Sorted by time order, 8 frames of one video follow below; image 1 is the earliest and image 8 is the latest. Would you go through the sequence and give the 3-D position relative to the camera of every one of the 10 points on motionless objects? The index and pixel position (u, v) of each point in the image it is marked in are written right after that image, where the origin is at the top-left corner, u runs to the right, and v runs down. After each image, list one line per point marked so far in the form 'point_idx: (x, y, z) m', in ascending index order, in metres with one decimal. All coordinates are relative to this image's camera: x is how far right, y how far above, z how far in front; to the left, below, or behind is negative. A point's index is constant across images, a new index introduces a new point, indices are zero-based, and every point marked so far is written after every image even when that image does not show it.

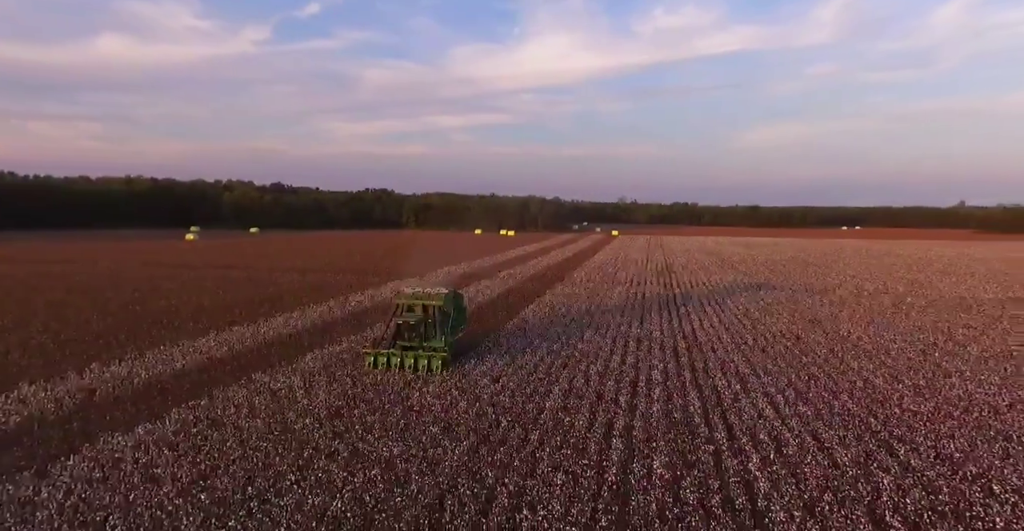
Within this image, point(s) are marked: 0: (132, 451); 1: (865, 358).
0: (-5.5, -2.7, +8.0) m
1: (+11.2, -3.0, +17.0) m
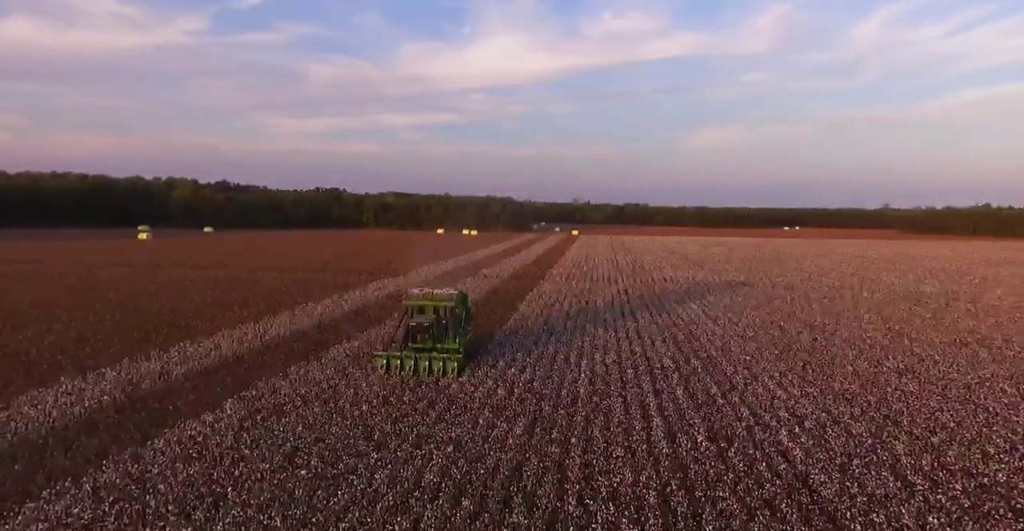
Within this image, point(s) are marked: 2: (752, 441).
0: (-4.5, -2.6, +8.3) m
1: (+11.5, -2.8, +18.5) m
2: (+4.0, -2.9, +9.2) m
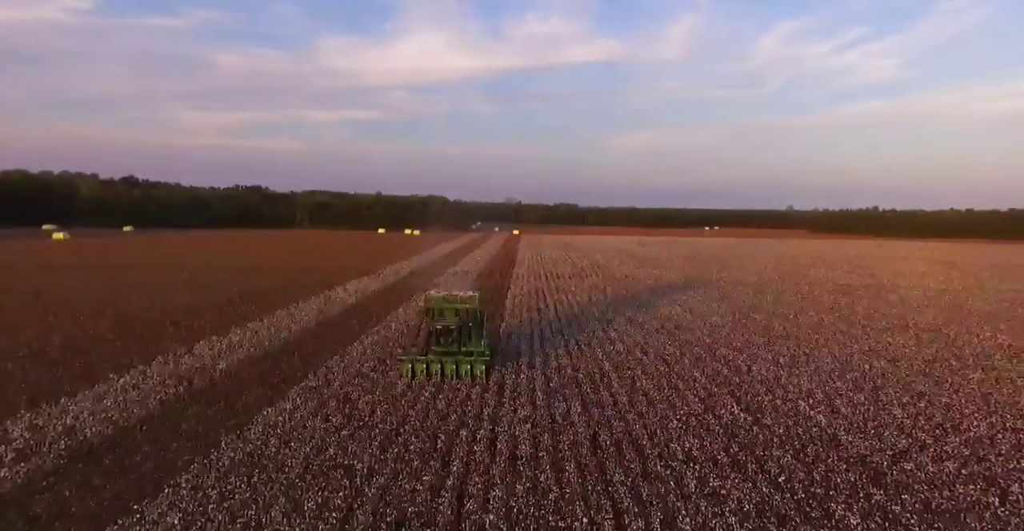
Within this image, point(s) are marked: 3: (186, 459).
0: (-3.3, -2.4, +8.7) m
1: (+11.5, -2.6, +20.5) m
2: (+5.1, -2.8, +10.5) m
3: (-4.2, -2.5, +7.1) m
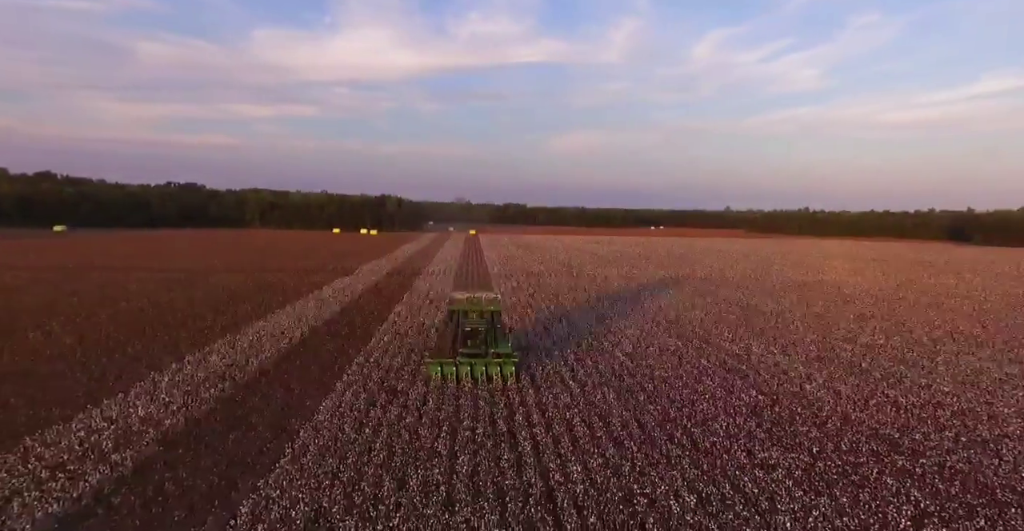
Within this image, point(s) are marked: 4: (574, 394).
0: (-2.5, -2.4, +9.1) m
1: (+11.5, -2.5, +22.0) m
2: (+5.8, -2.7, +11.6) m
3: (-3.2, -2.5, +7.4) m
4: (+1.2, -2.5, +10.9) m
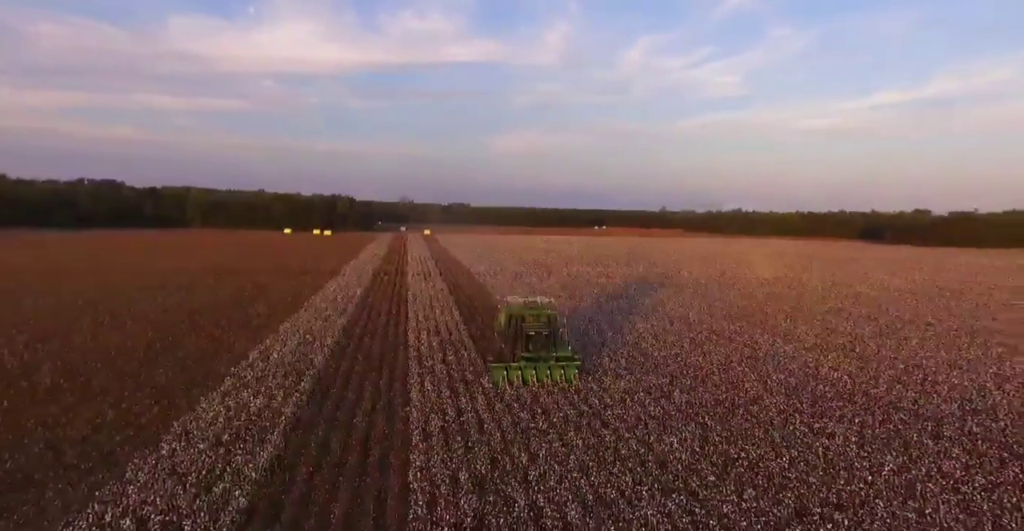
0: (-1.1, -2.4, +9.9) m
1: (+11.8, -2.4, +23.9) m
2: (+7.0, -2.6, +13.0) m
3: (-1.7, -2.5, +8.2) m
4: (+2.4, -2.4, +11.9) m
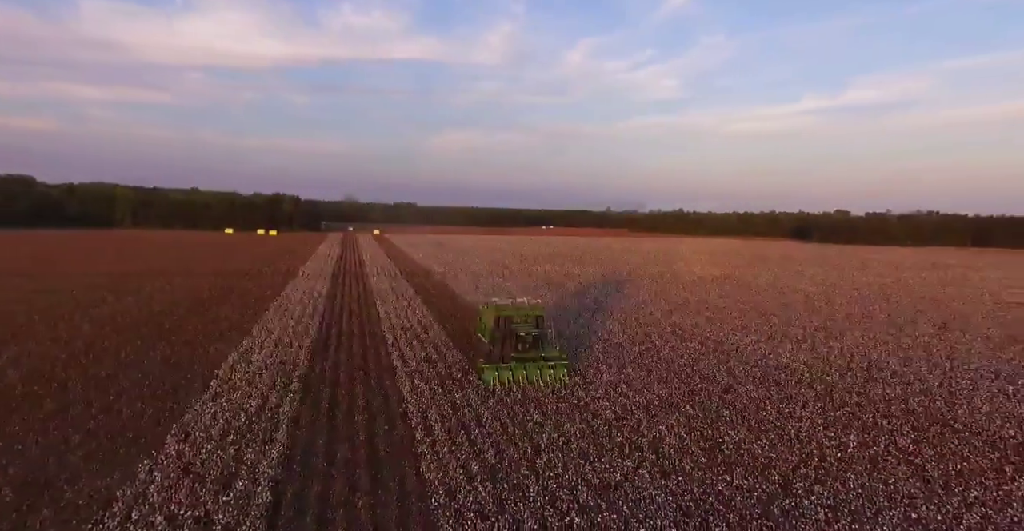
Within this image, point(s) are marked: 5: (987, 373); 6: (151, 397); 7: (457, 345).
0: (-1.2, -2.4, +10.2) m
1: (+10.4, -2.3, +25.2) m
2: (+6.5, -2.6, +14.0) m
3: (-1.7, -2.5, +8.4) m
4: (+2.1, -2.4, +12.5) m
5: (+13.9, -3.1, +16.3) m
6: (-6.3, -2.3, +9.8) m
7: (-1.5, -2.1, +15.0) m
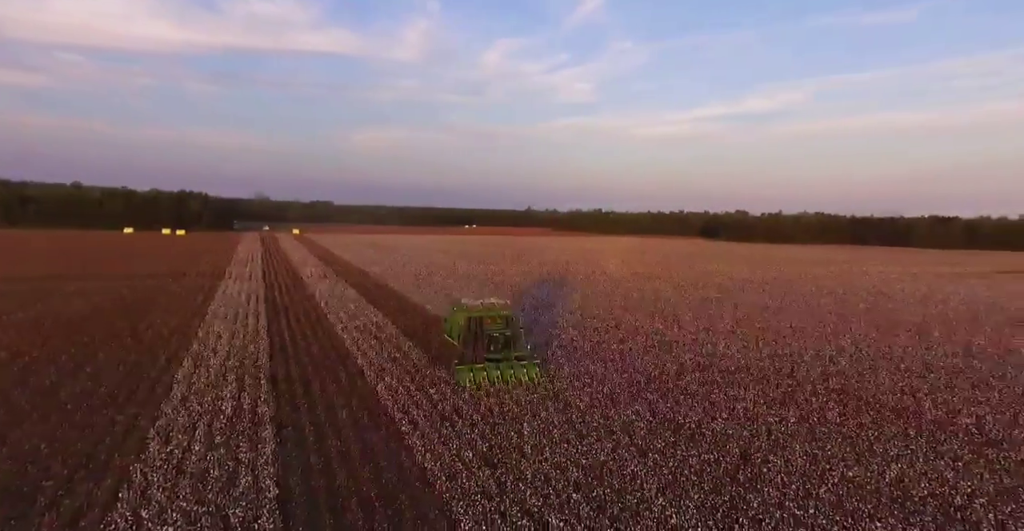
0: (-1.7, -2.3, +10.5) m
1: (+7.9, -2.2, +26.8) m
2: (+5.5, -2.5, +15.2) m
3: (-1.9, -2.5, +8.6) m
4: (+1.3, -2.3, +13.2) m
5: (+12.5, -2.9, +18.5) m
6: (-6.7, -2.3, +9.5) m
7: (-2.6, -2.1, +15.2) m
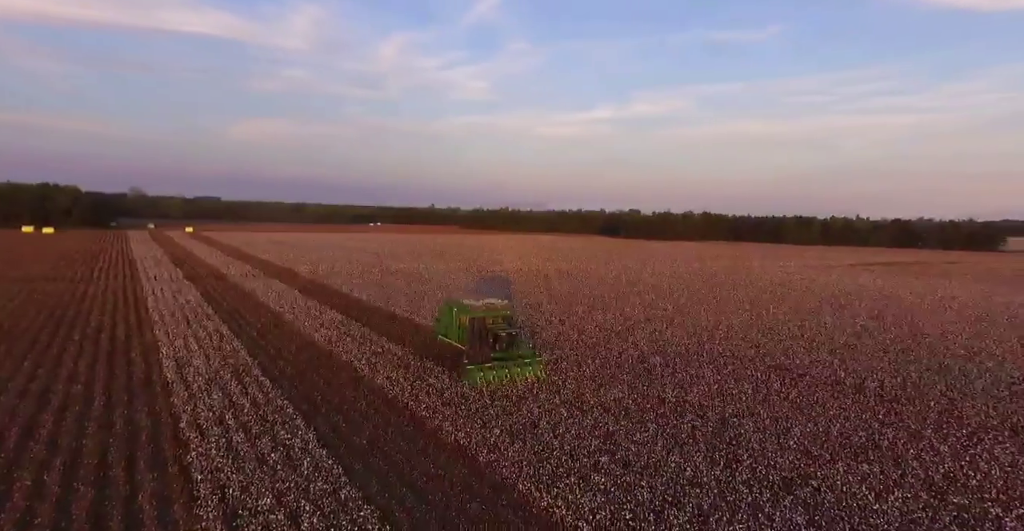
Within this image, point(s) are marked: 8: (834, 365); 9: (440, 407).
0: (-1.8, -2.3, +11.2) m
1: (+5.2, -2.0, +28.8) m
2: (+4.6, -2.3, +16.9) m
3: (-1.8, -2.4, +9.3) m
4: (+0.7, -2.2, +14.3) m
5: (+11.0, -2.7, +21.2) m
6: (-6.6, -2.3, +9.4) m
7: (-3.4, -2.0, +15.7) m
8: (+8.9, -2.8, +15.6) m
9: (-1.2, -2.4, +9.6) m
